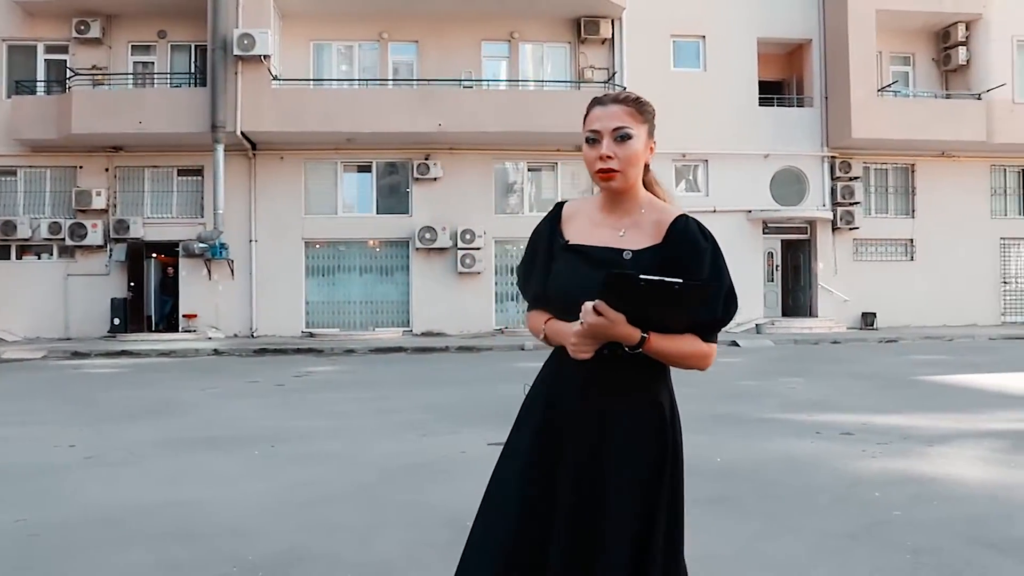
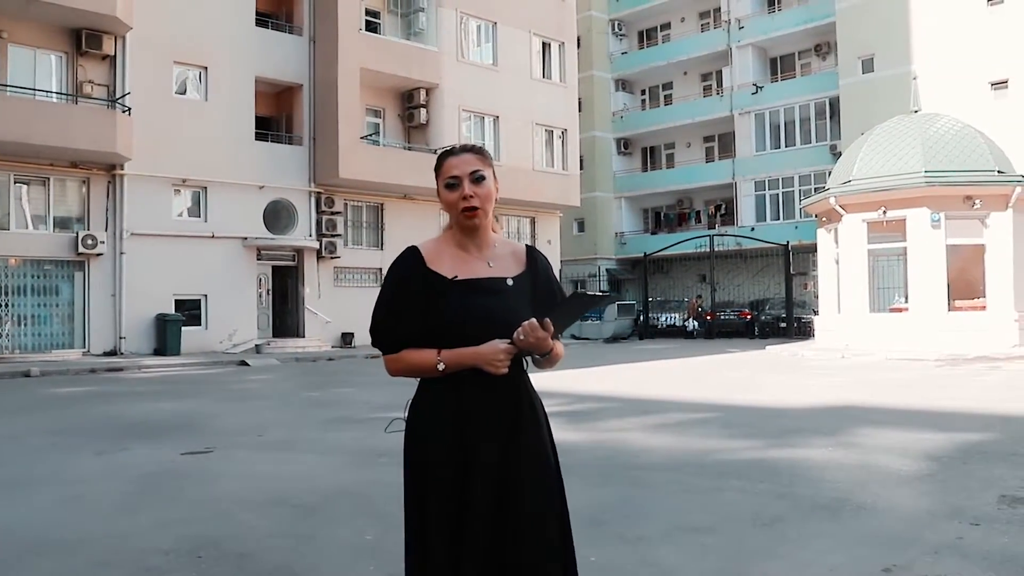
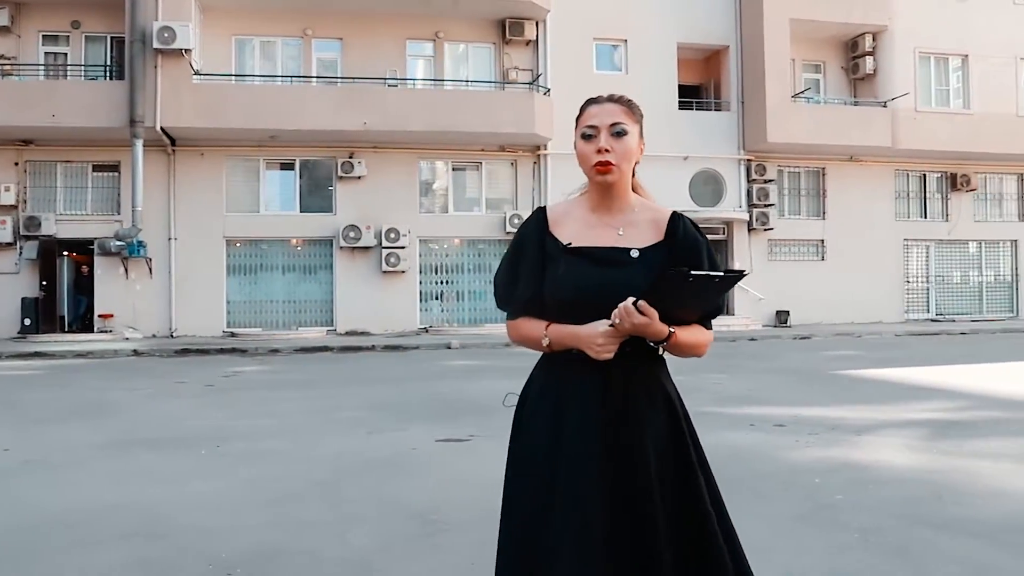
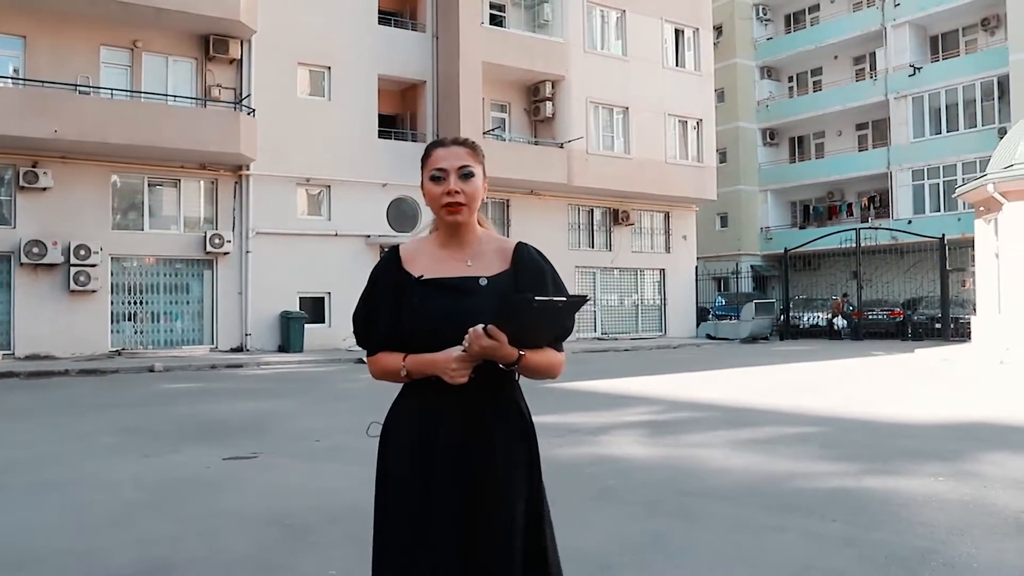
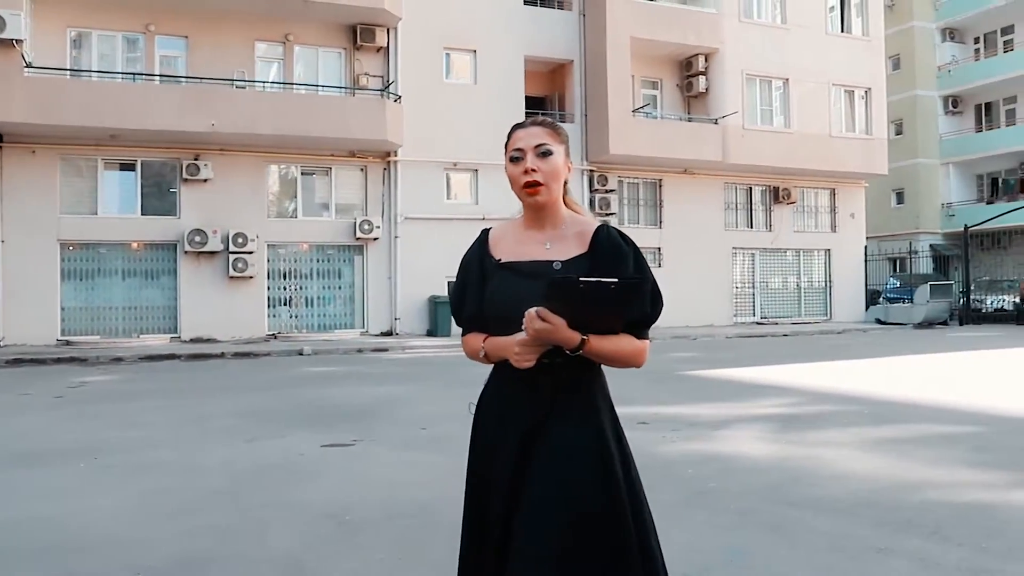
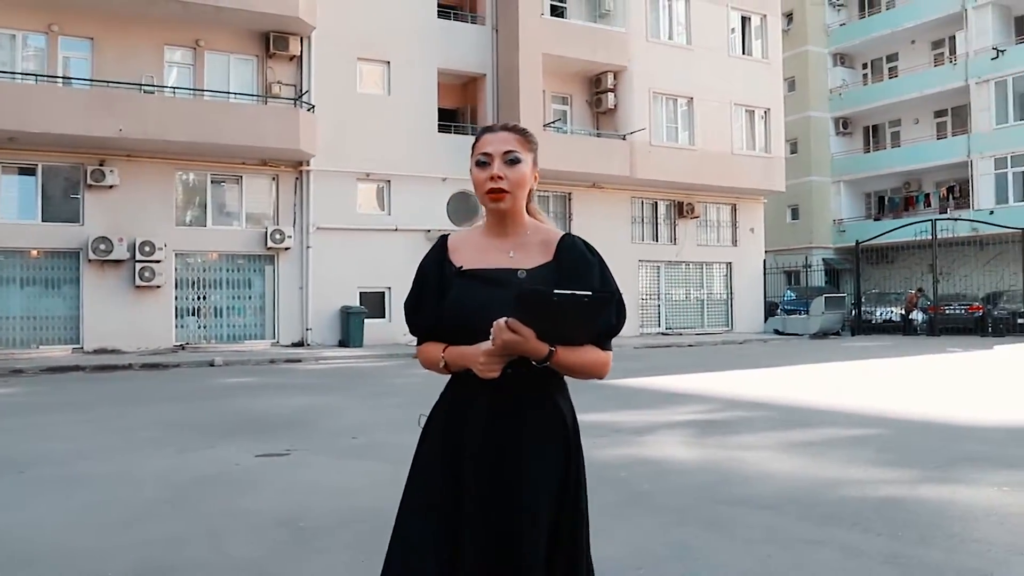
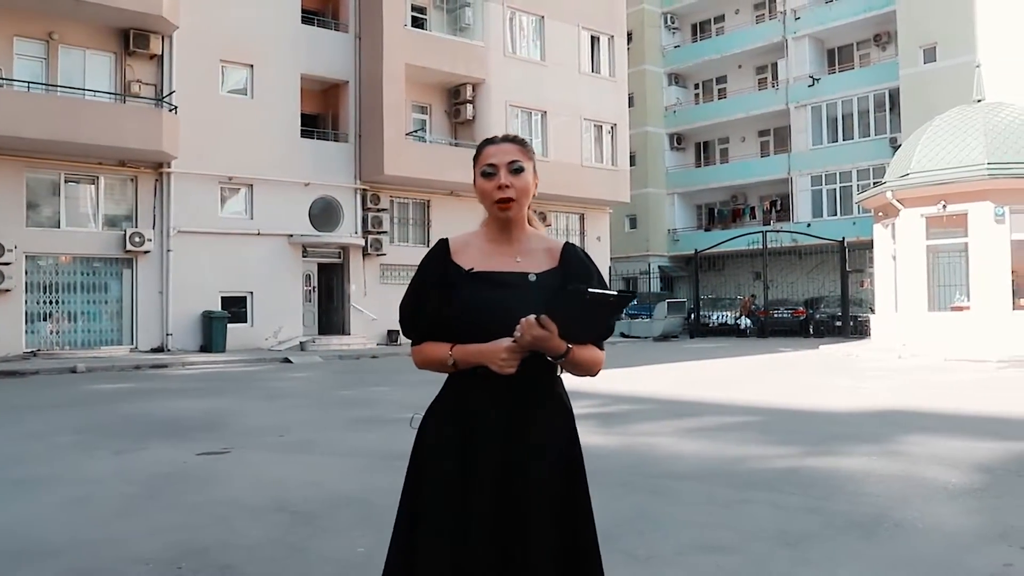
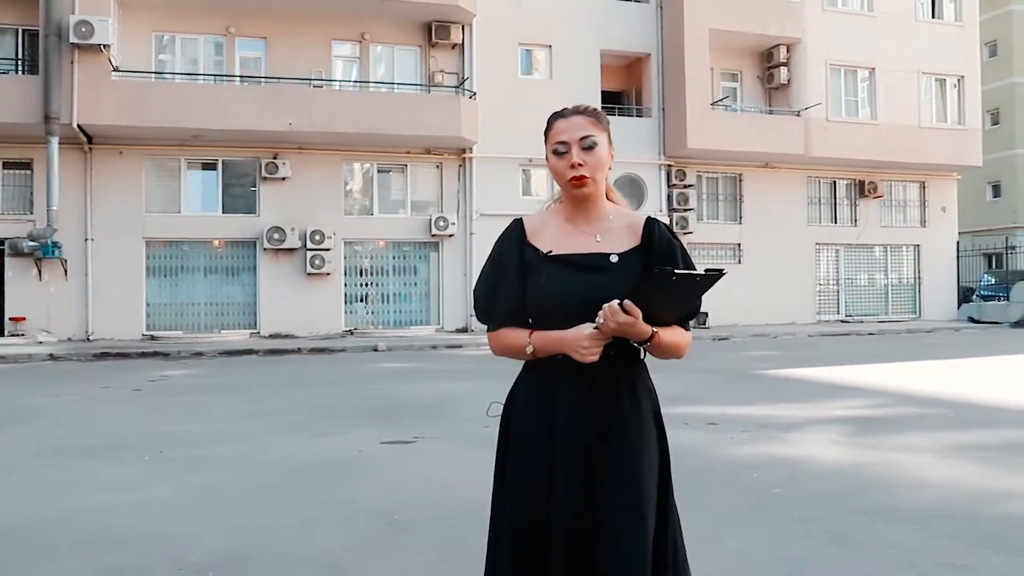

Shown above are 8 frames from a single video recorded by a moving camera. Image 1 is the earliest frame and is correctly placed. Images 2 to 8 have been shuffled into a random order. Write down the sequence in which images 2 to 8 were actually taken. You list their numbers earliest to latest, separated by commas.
3, 8, 5, 6, 4, 7, 2
